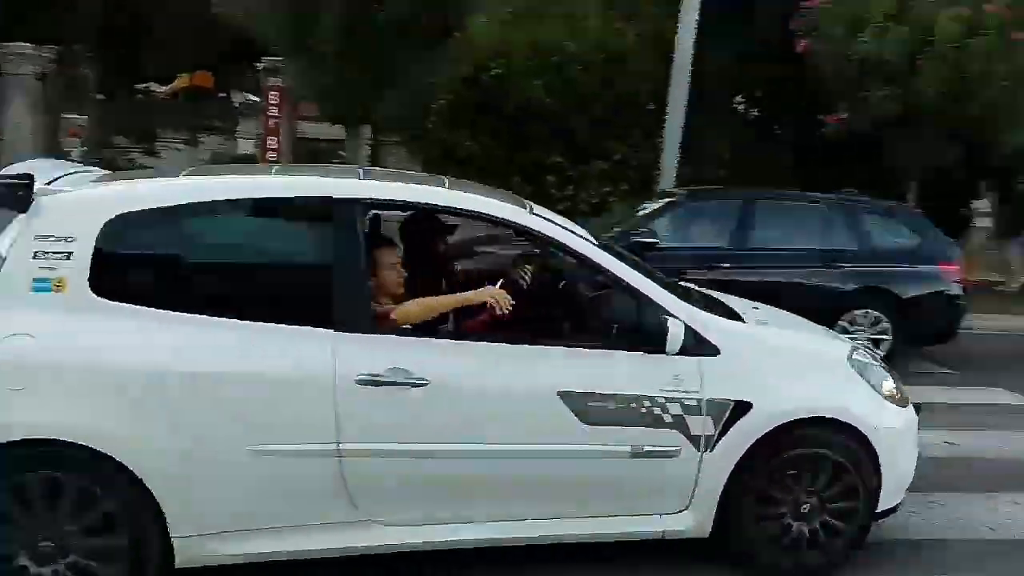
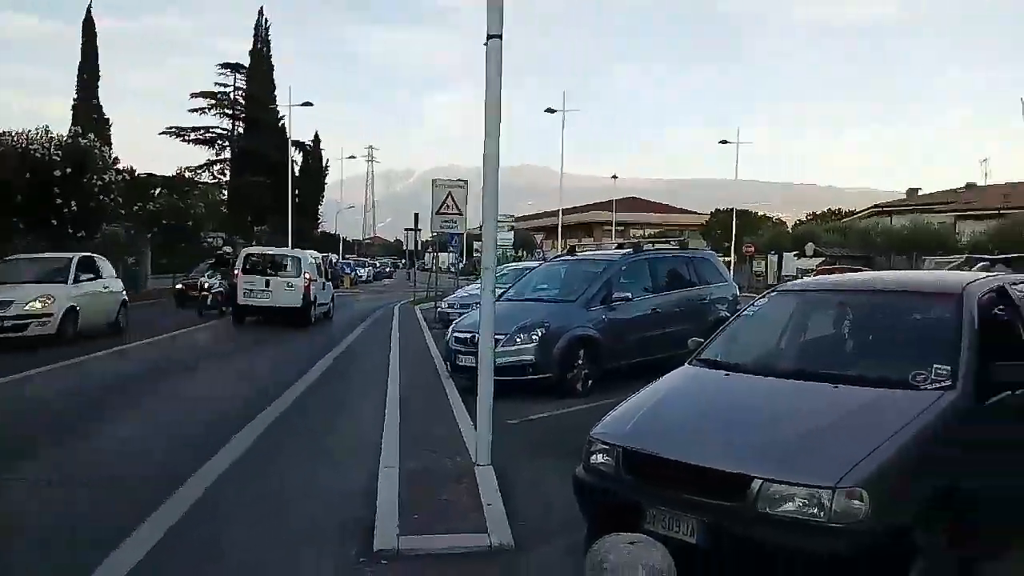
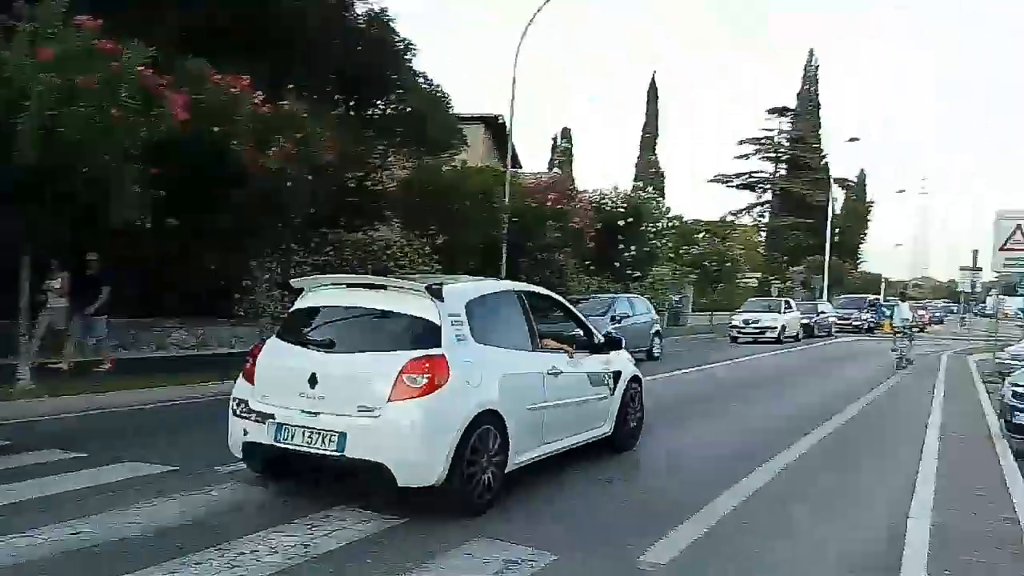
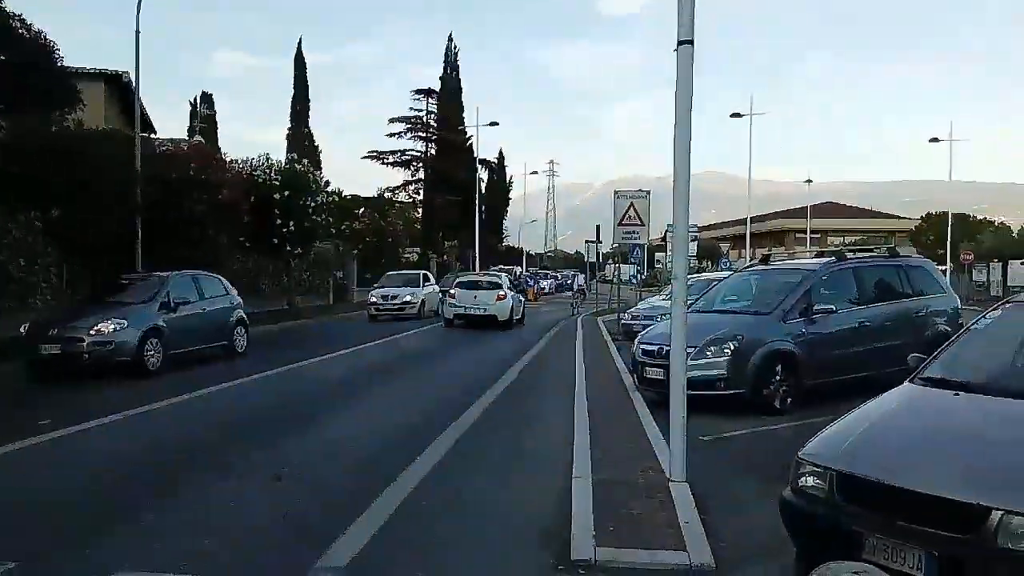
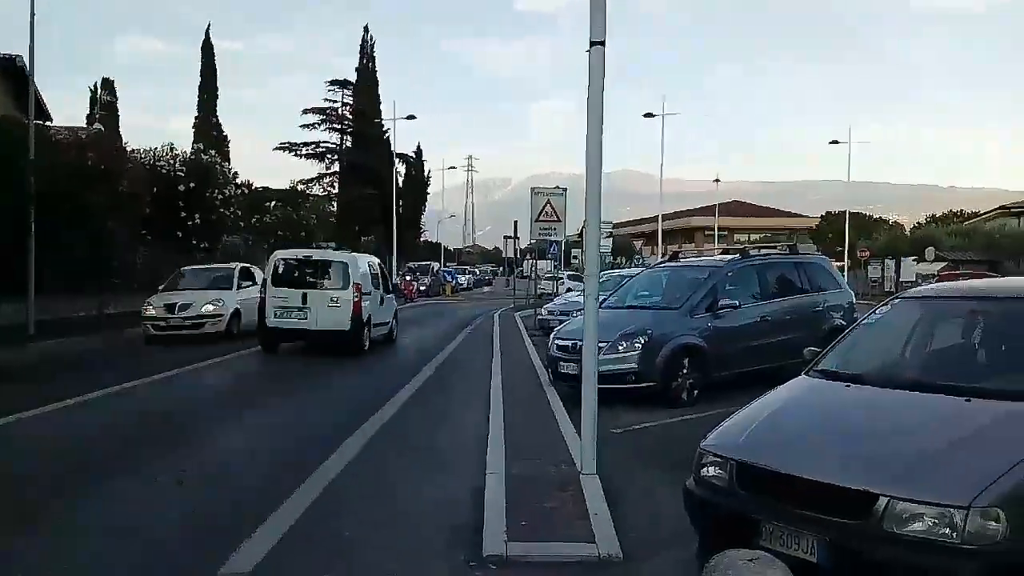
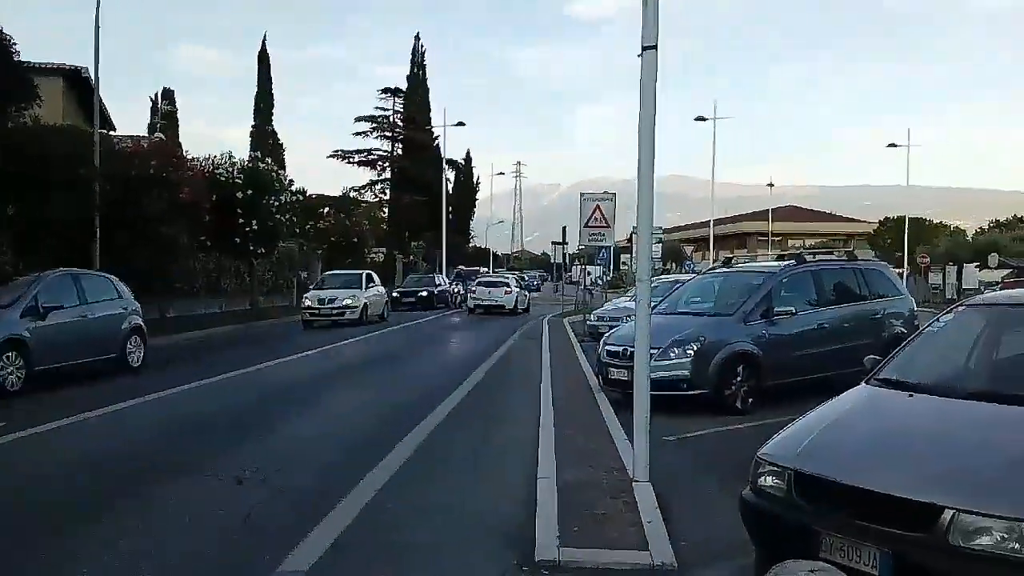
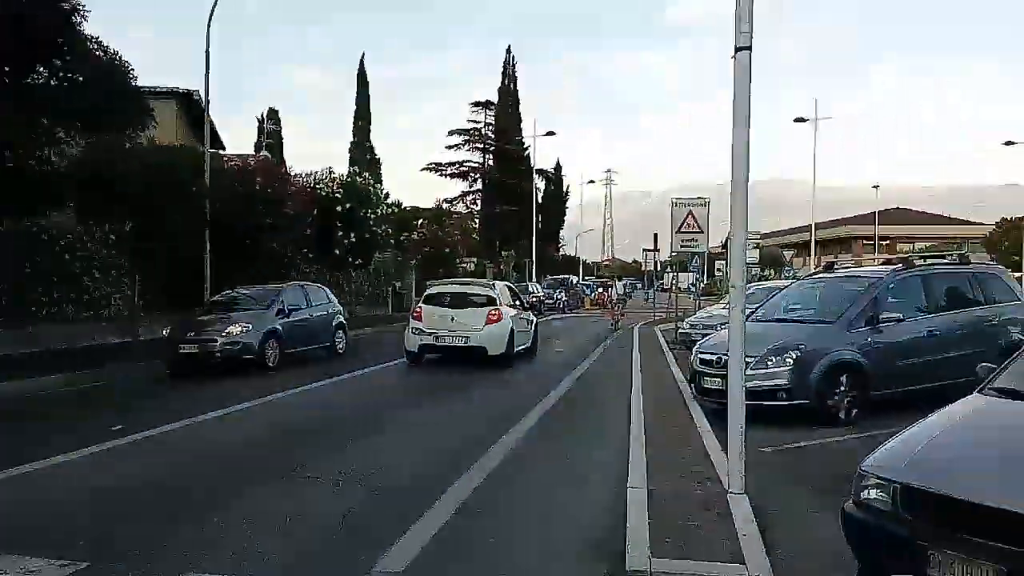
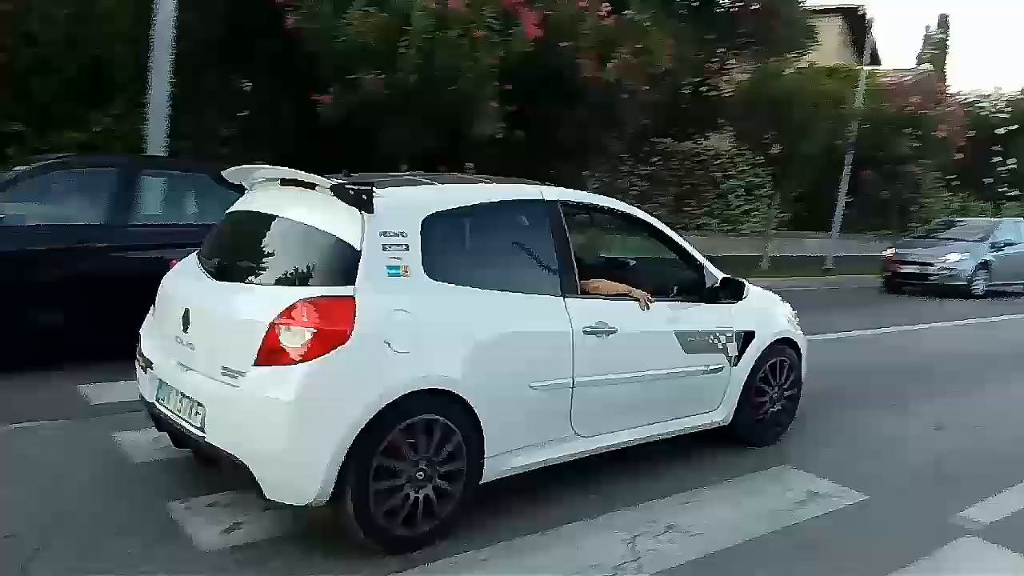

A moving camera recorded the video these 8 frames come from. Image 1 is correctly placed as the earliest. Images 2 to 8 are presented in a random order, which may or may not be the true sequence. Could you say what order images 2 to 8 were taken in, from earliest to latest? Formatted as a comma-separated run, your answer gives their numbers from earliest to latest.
8, 3, 7, 4, 6, 5, 2
